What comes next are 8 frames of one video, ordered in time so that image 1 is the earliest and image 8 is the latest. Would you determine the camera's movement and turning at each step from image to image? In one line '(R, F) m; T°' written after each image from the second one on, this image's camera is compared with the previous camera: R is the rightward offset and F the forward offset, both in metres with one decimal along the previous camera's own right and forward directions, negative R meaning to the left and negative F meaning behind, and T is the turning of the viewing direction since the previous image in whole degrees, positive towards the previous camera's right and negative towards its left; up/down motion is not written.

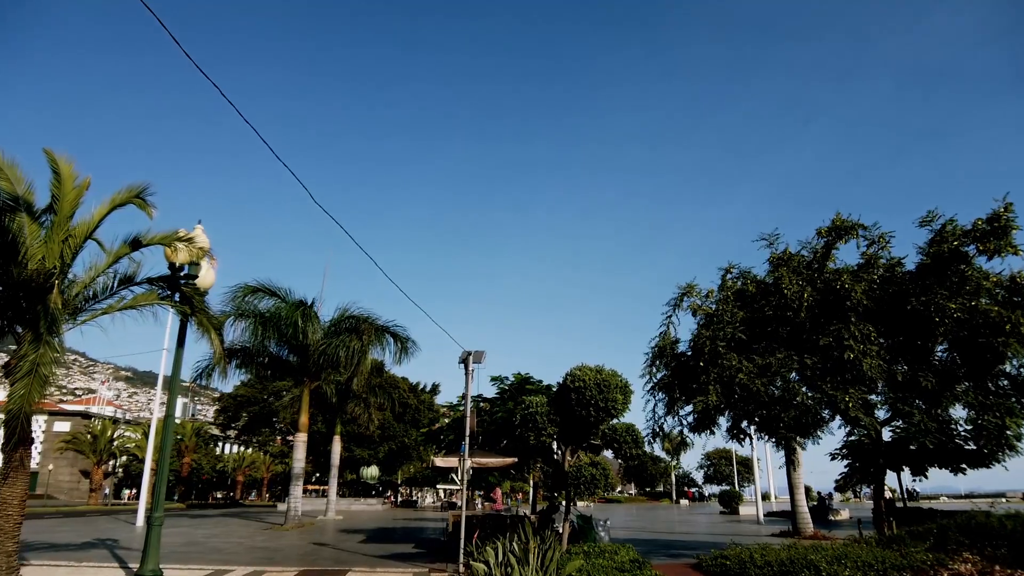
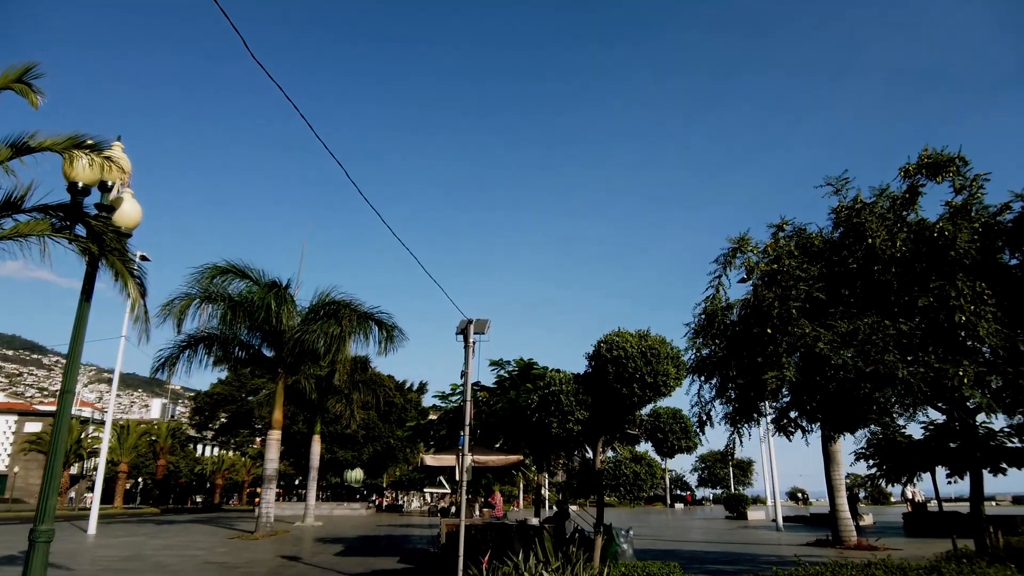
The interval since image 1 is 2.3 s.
(-0.4, +2.7) m; +1°
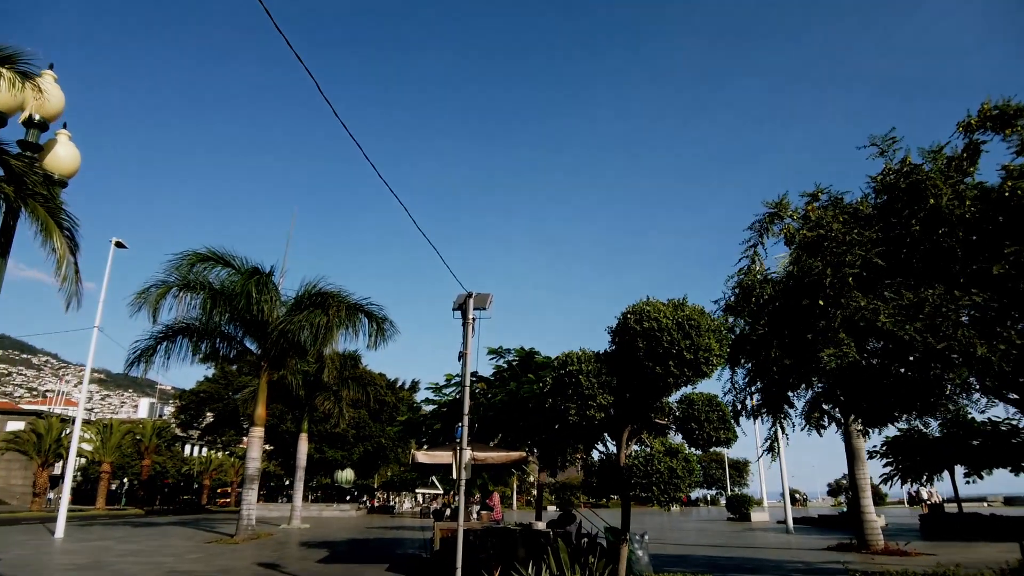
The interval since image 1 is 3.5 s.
(-0.2, +1.4) m; +1°
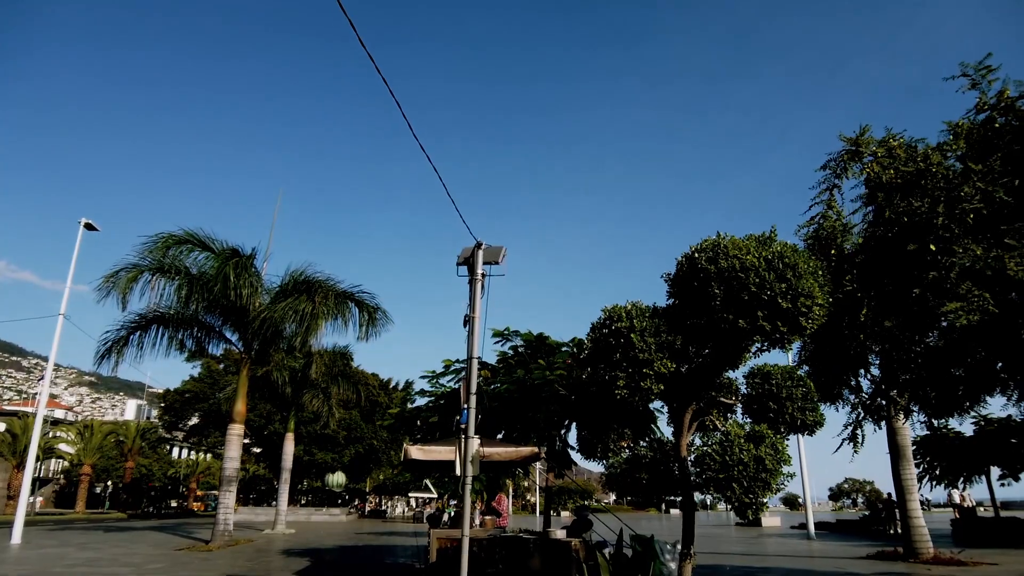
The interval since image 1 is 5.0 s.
(-0.3, +1.9) m; +1°
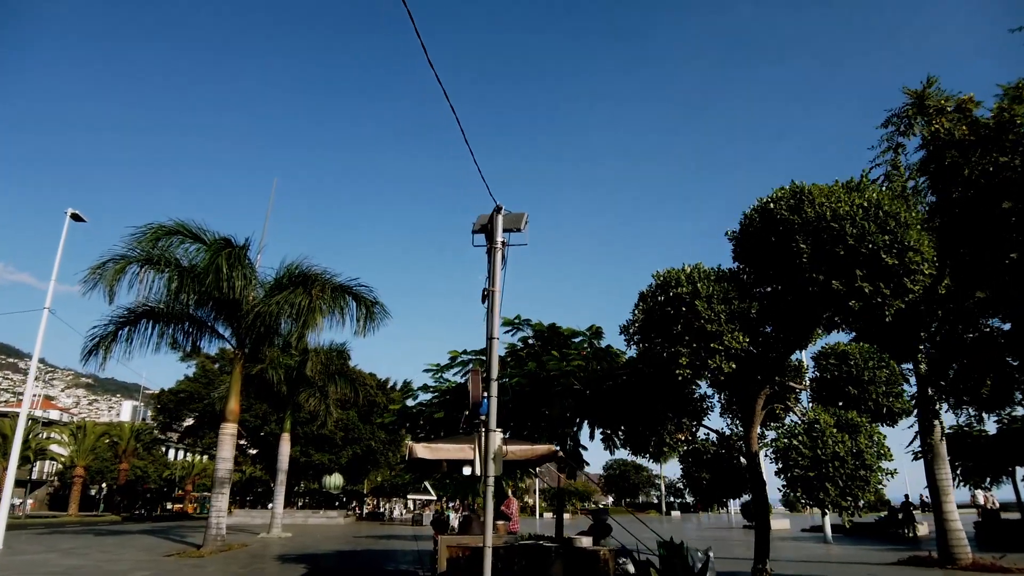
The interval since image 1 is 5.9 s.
(-0.3, +1.0) m; 0°
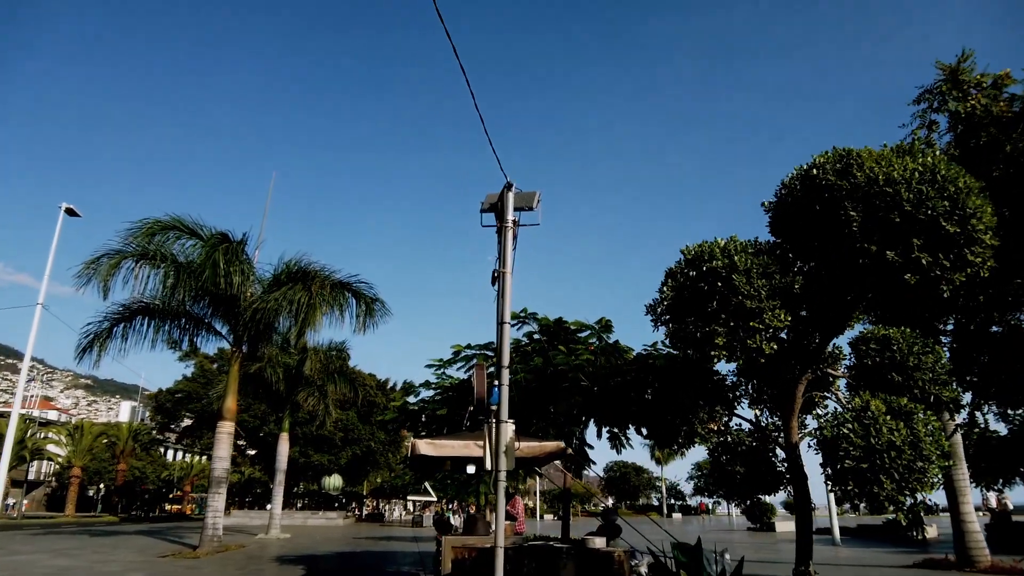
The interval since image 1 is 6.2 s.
(-0.1, +0.4) m; 0°
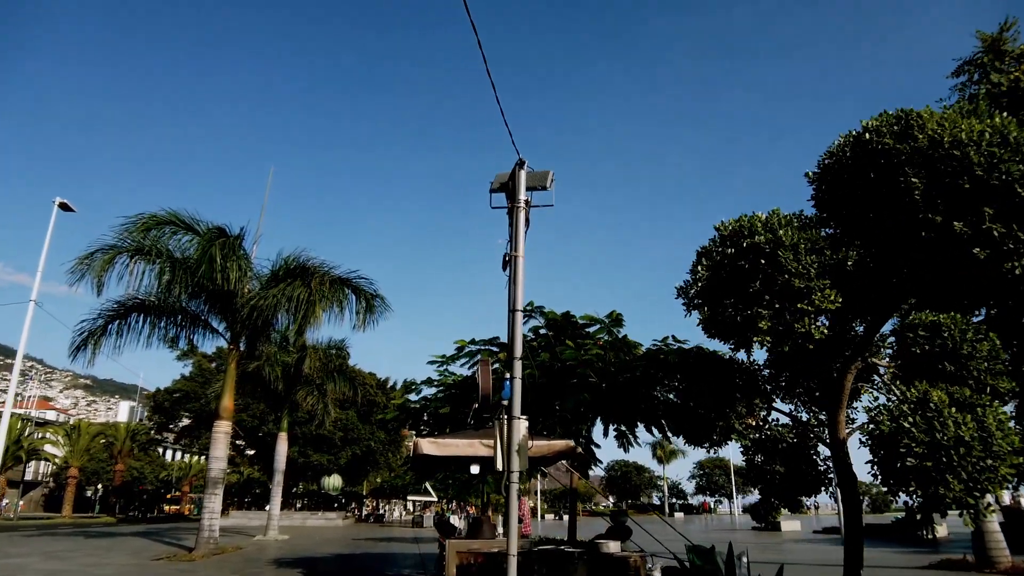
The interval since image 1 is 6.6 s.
(-0.1, +0.4) m; 0°
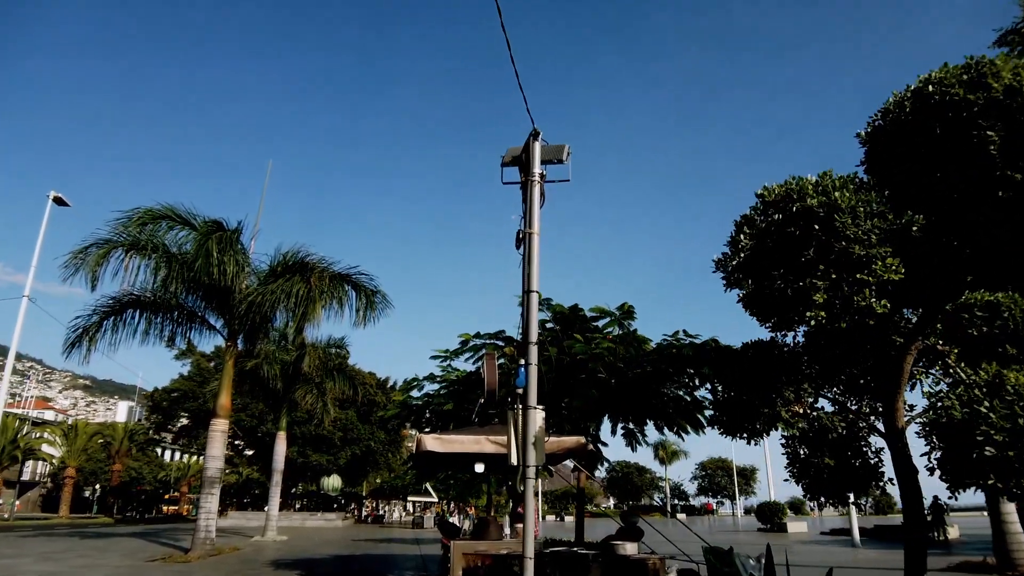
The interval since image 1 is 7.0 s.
(-0.1, +0.4) m; 0°
